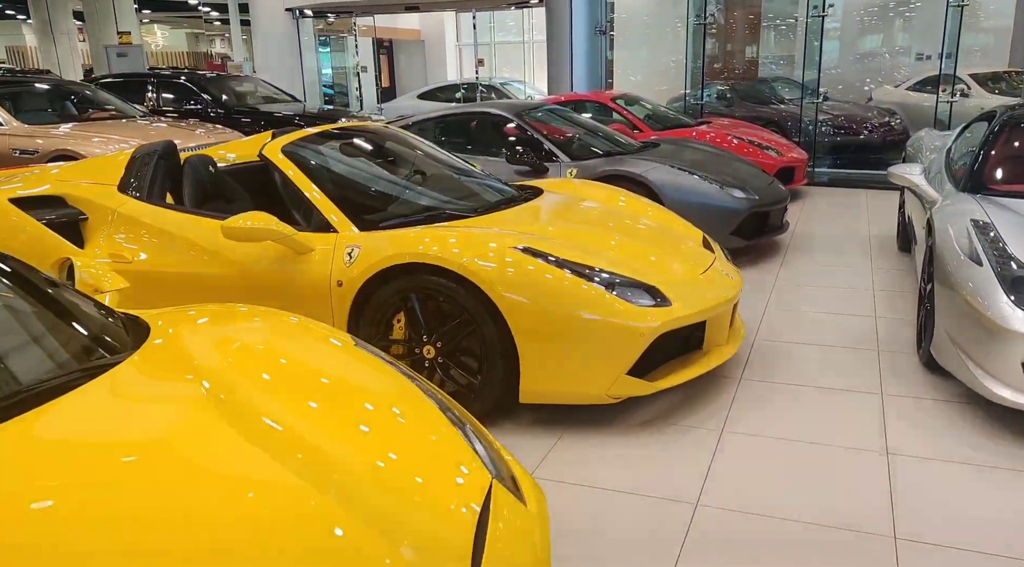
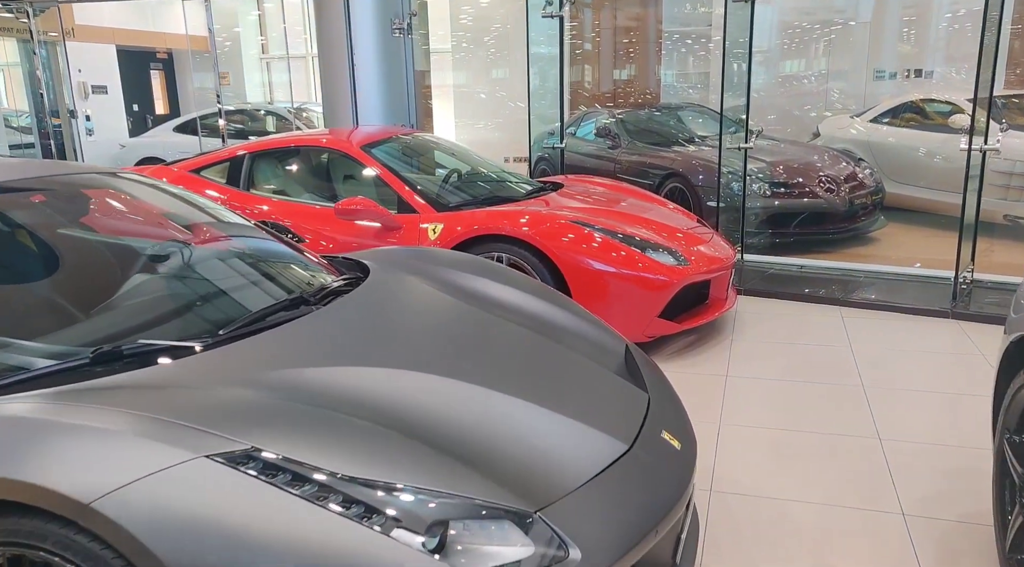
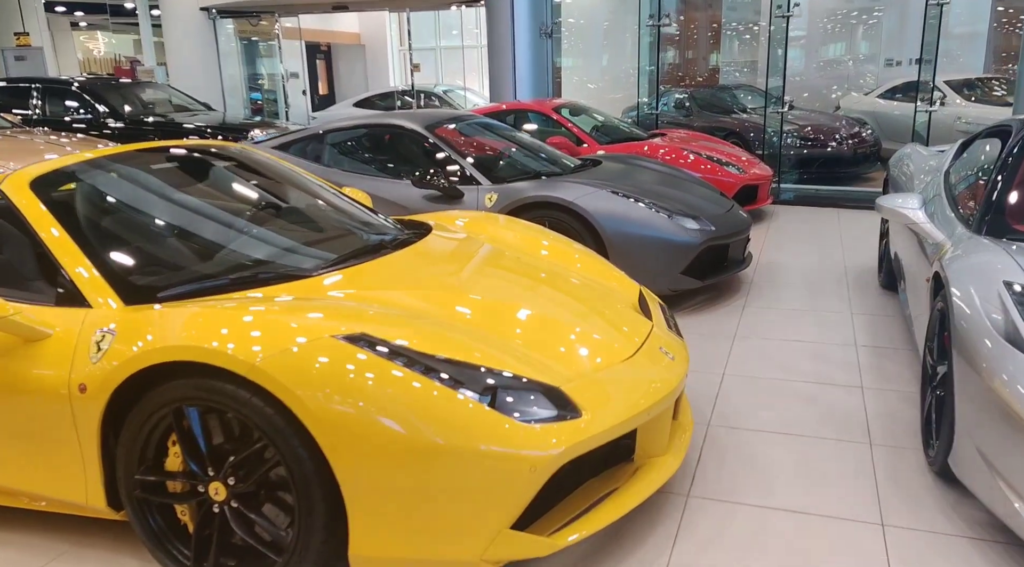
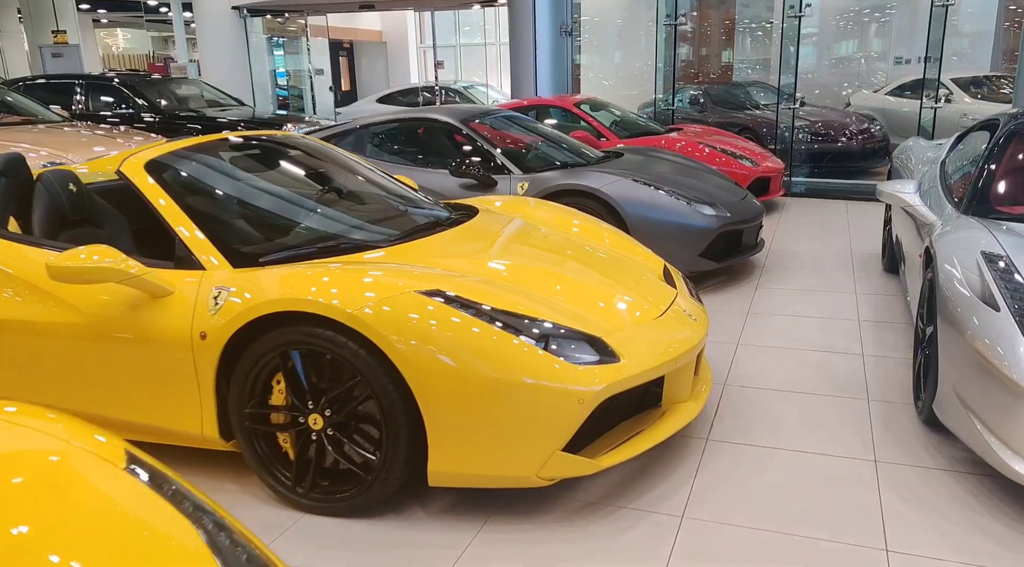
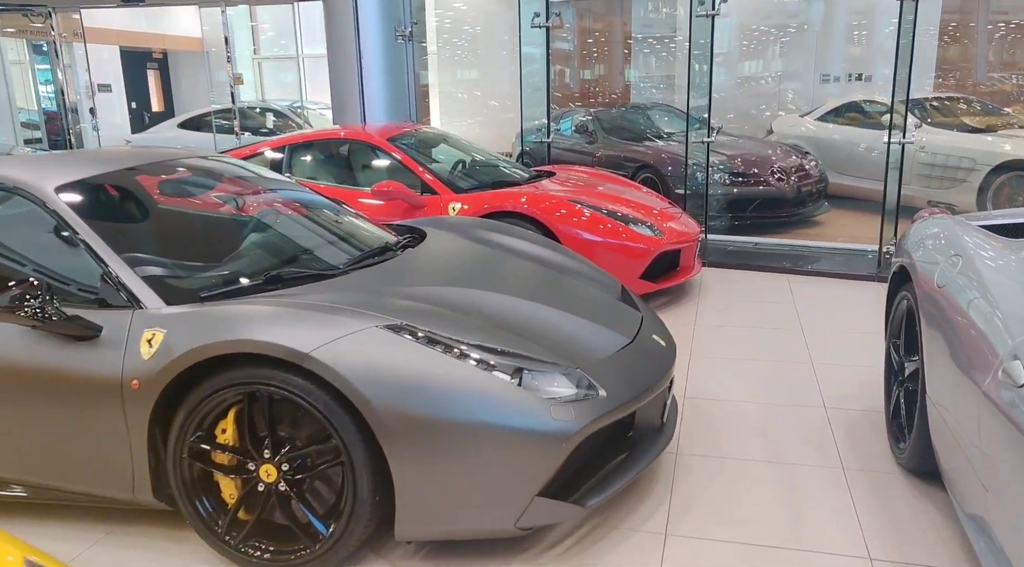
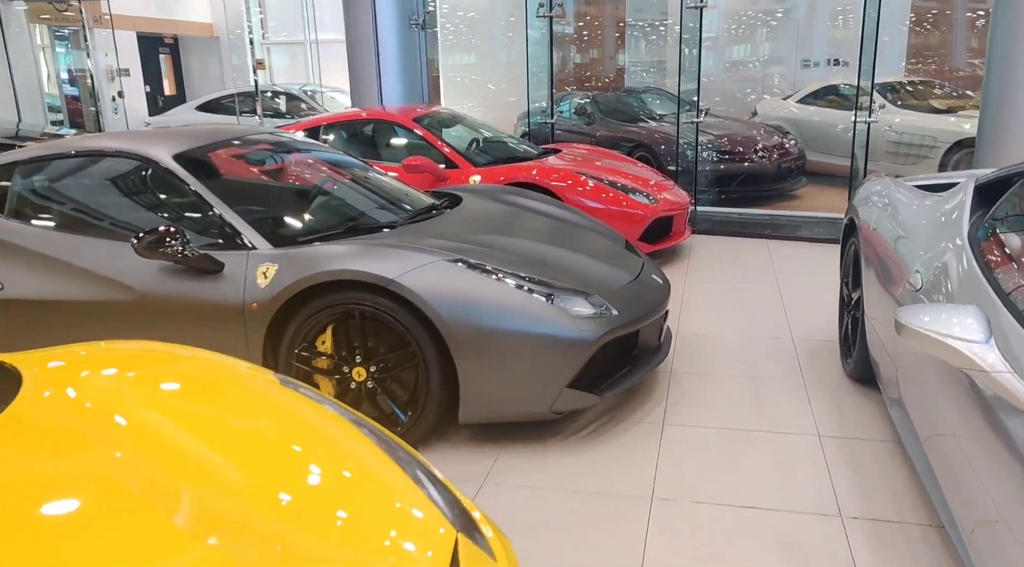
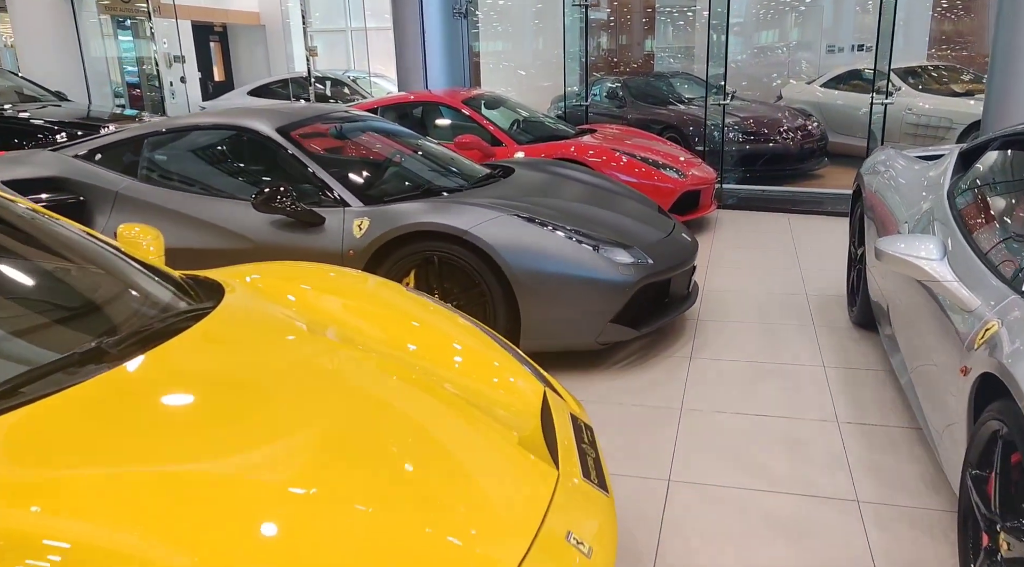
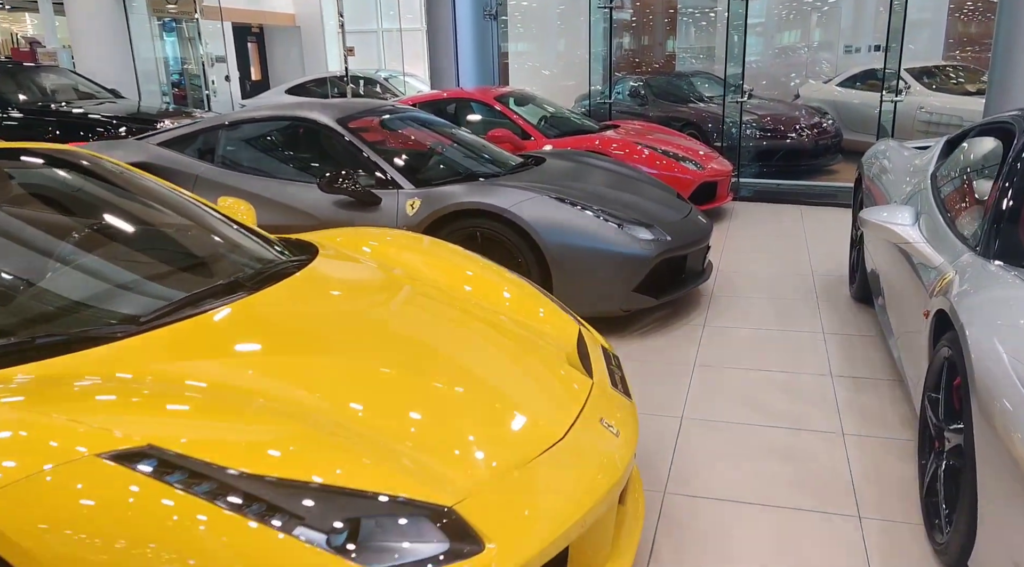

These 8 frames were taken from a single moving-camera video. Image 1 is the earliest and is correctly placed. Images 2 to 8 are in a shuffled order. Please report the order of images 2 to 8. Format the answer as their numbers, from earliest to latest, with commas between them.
4, 3, 8, 7, 6, 5, 2
